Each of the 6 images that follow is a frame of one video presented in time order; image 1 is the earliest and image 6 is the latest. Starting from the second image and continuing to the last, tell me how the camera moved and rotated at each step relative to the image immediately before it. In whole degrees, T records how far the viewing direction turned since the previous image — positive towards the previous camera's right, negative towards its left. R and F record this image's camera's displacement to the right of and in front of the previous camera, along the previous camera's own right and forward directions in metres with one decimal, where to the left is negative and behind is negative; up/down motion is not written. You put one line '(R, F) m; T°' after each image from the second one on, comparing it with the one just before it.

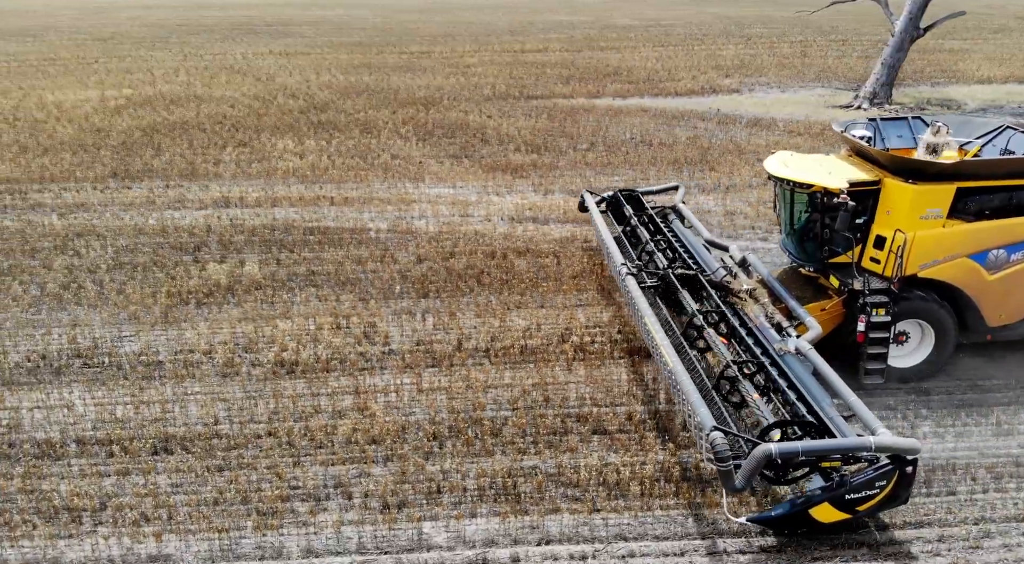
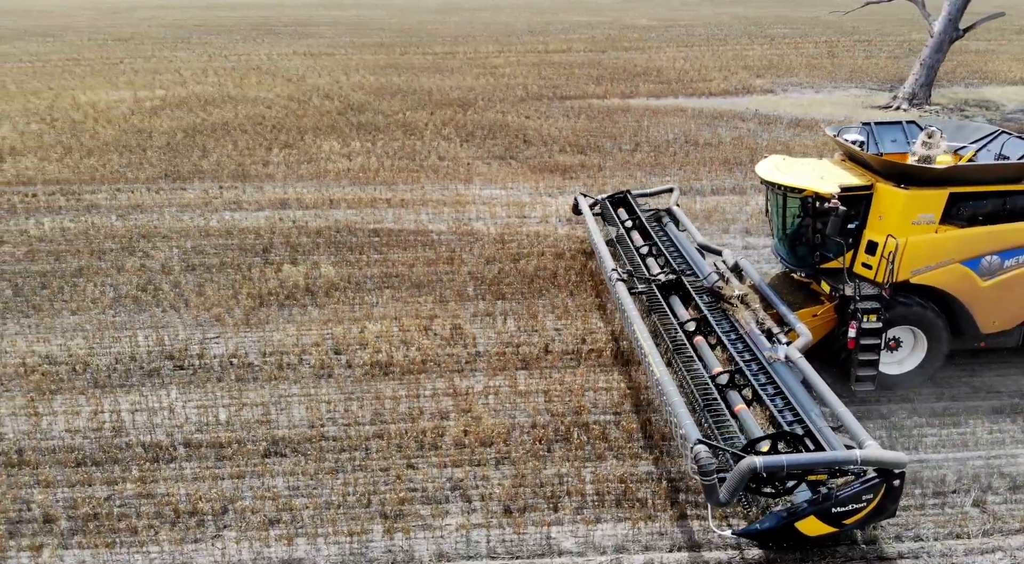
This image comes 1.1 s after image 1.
(-0.9, 0.0) m; 0°
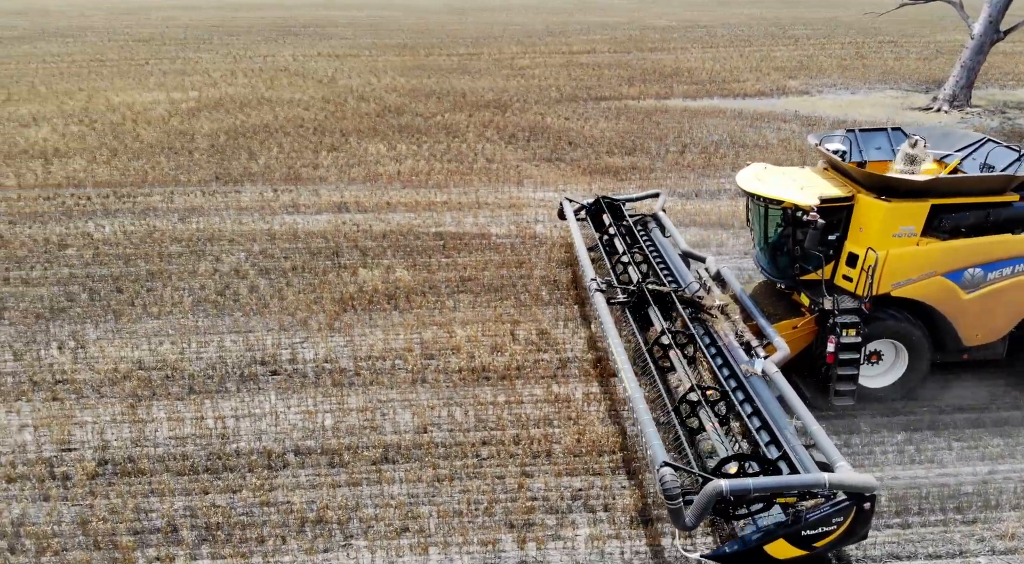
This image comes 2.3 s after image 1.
(-0.9, +0.1) m; 0°
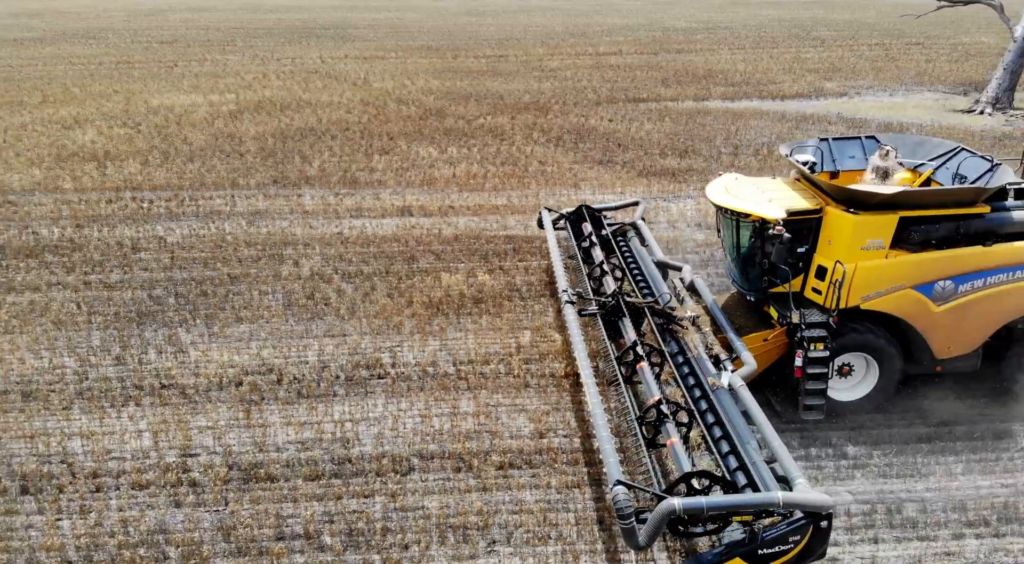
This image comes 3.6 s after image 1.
(-1.0, 0.0) m; 0°
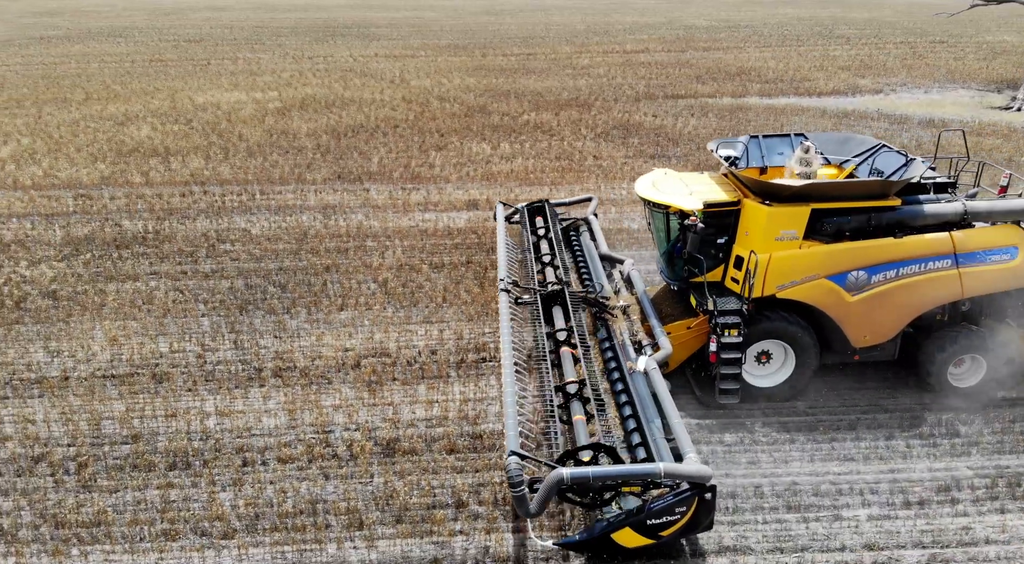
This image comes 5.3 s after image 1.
(-1.1, -0.4) m; 0°
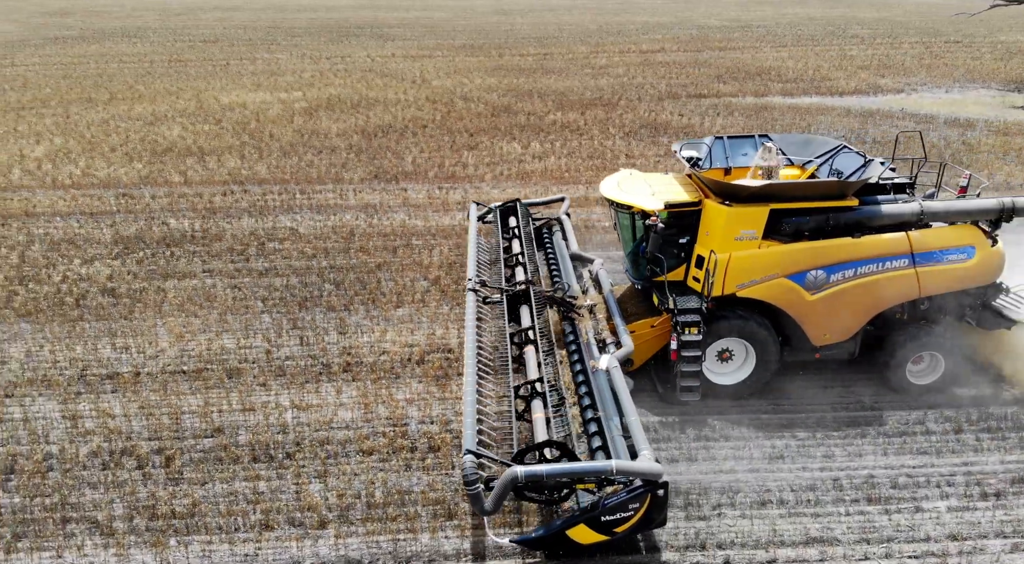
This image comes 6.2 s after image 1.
(-0.7, -0.2) m; 0°
